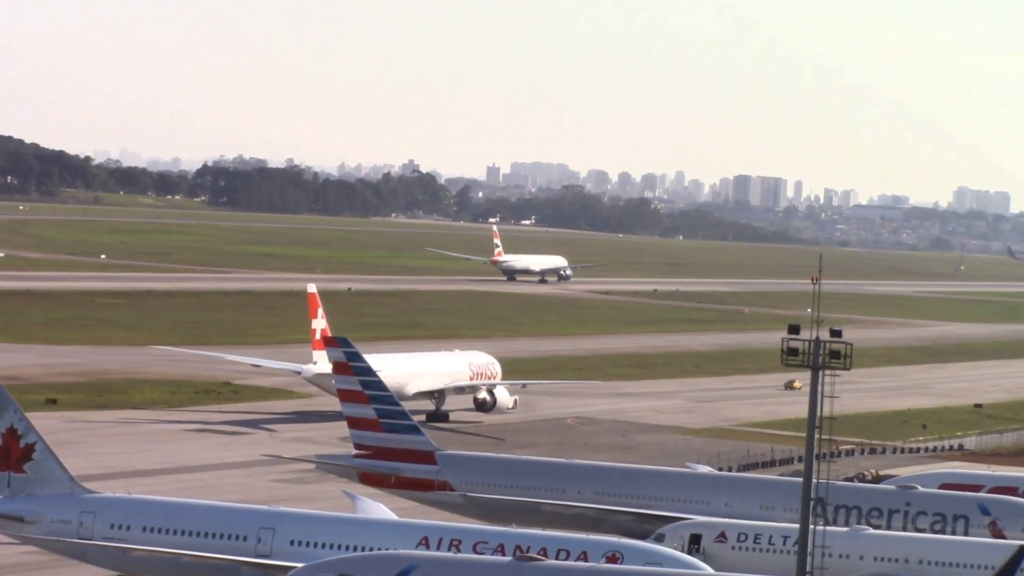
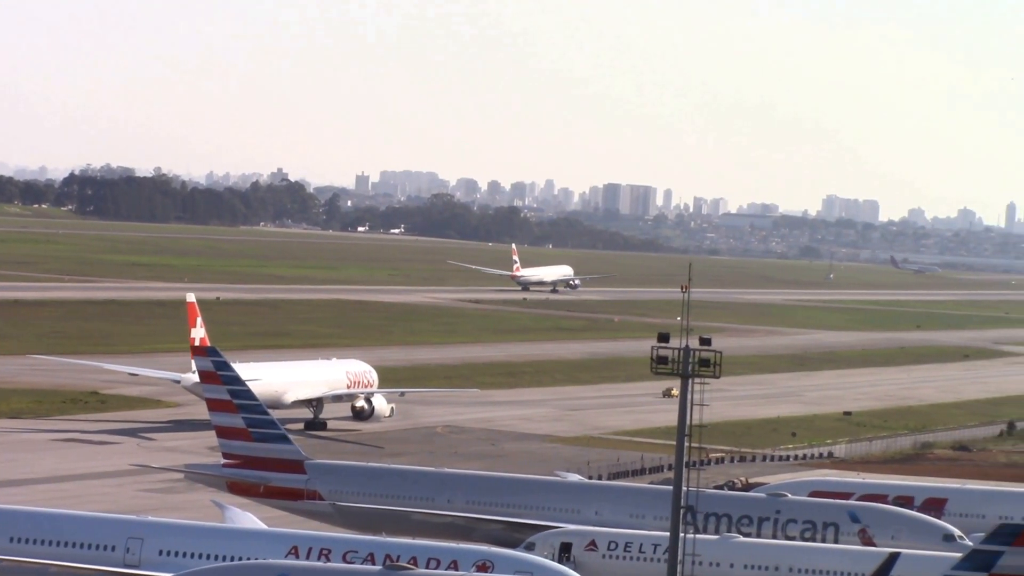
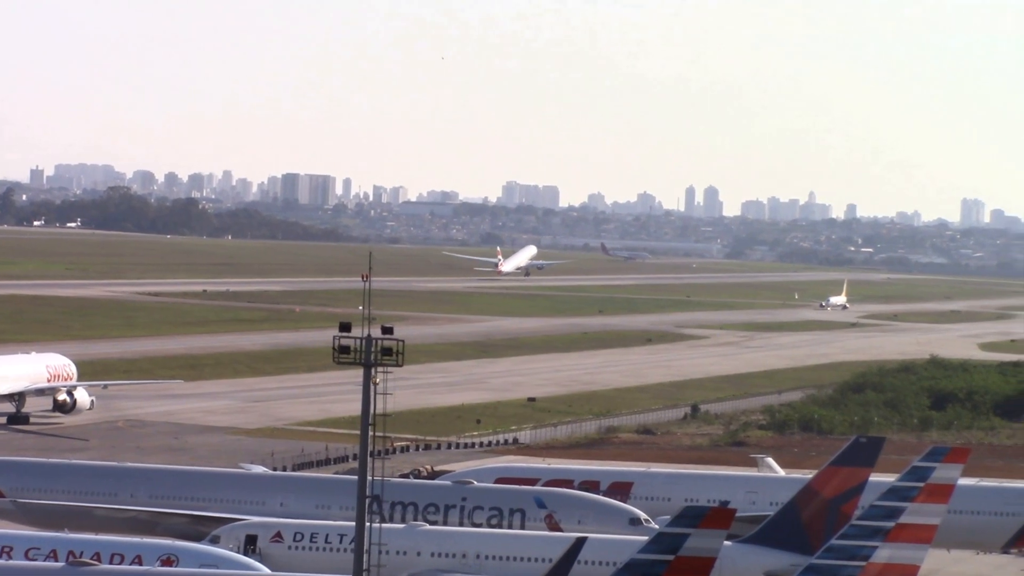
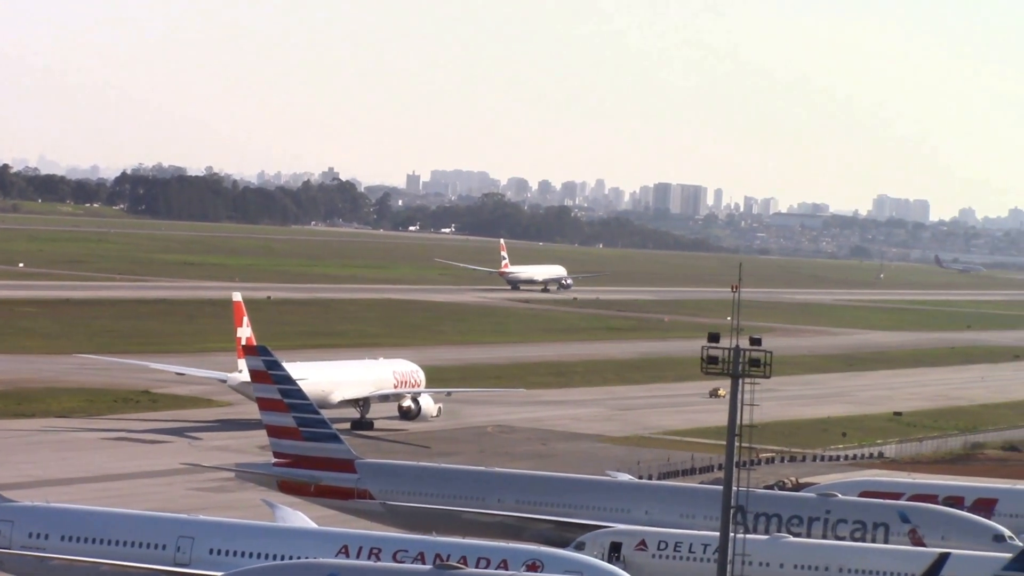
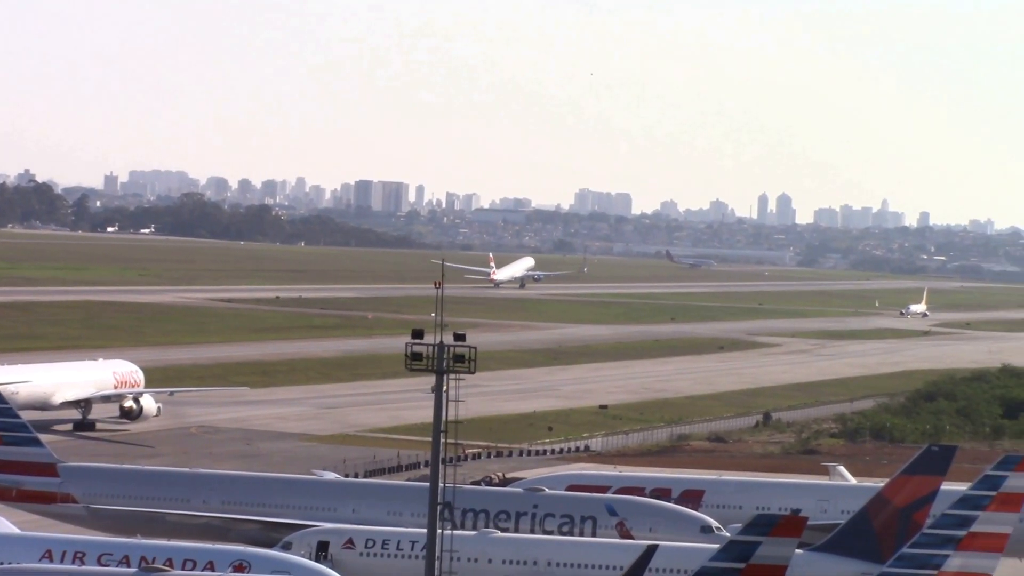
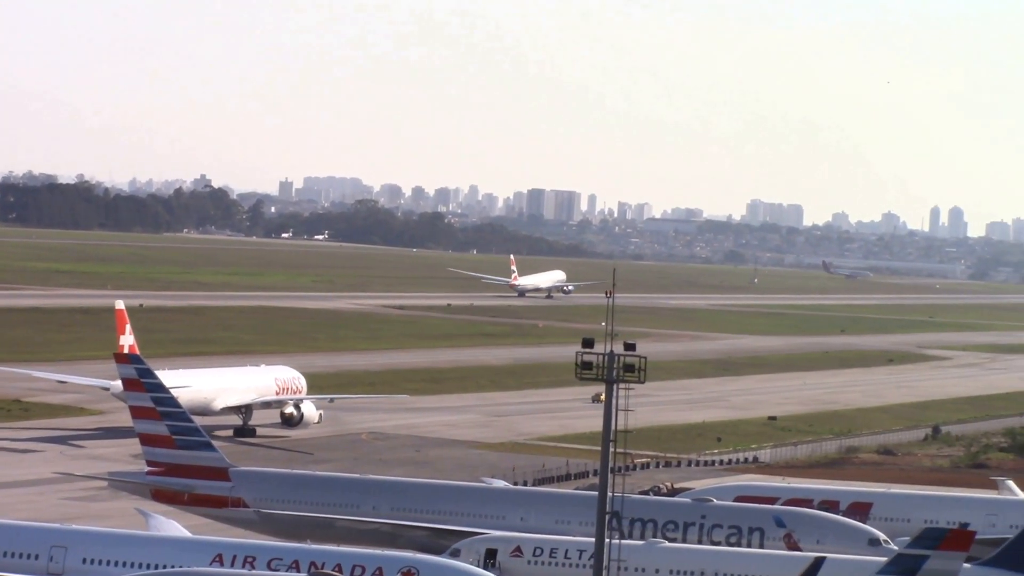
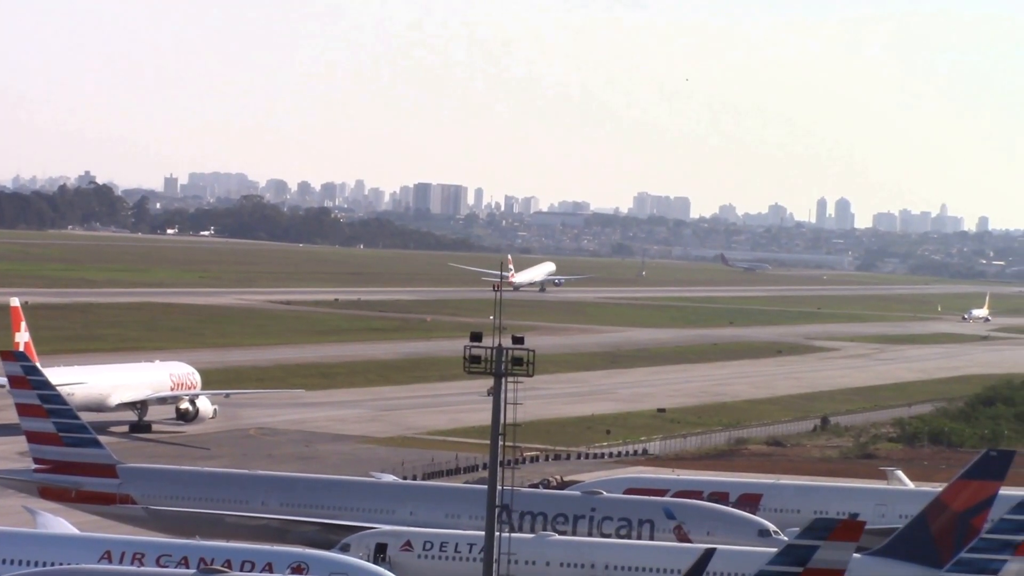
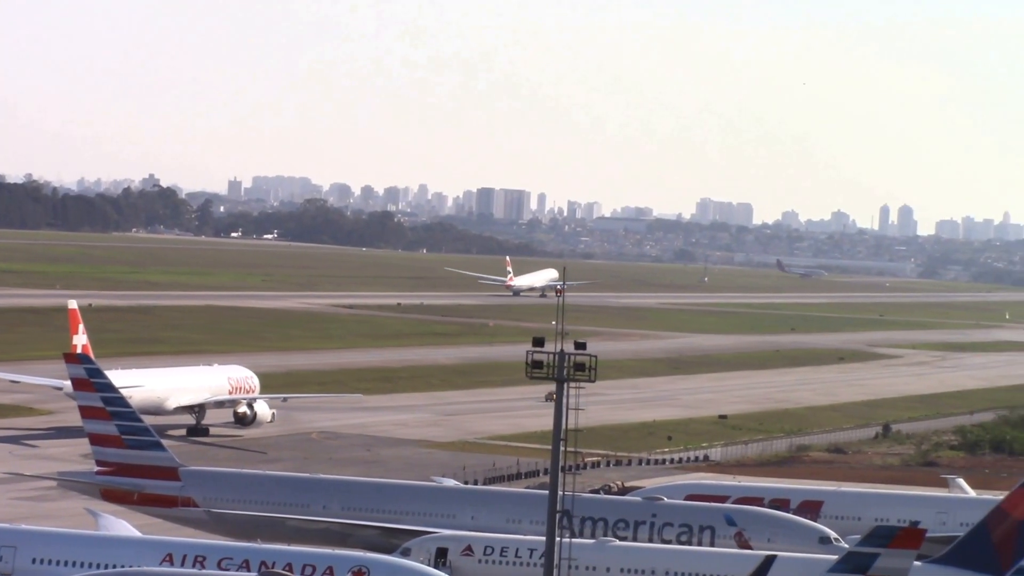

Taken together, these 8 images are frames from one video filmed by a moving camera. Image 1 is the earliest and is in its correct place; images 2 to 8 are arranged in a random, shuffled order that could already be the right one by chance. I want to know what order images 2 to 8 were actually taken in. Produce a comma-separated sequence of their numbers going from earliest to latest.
4, 2, 6, 8, 7, 5, 3
